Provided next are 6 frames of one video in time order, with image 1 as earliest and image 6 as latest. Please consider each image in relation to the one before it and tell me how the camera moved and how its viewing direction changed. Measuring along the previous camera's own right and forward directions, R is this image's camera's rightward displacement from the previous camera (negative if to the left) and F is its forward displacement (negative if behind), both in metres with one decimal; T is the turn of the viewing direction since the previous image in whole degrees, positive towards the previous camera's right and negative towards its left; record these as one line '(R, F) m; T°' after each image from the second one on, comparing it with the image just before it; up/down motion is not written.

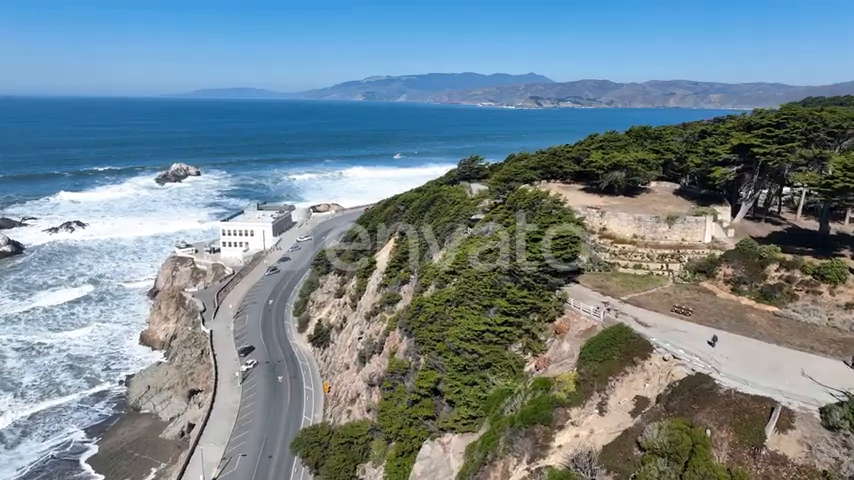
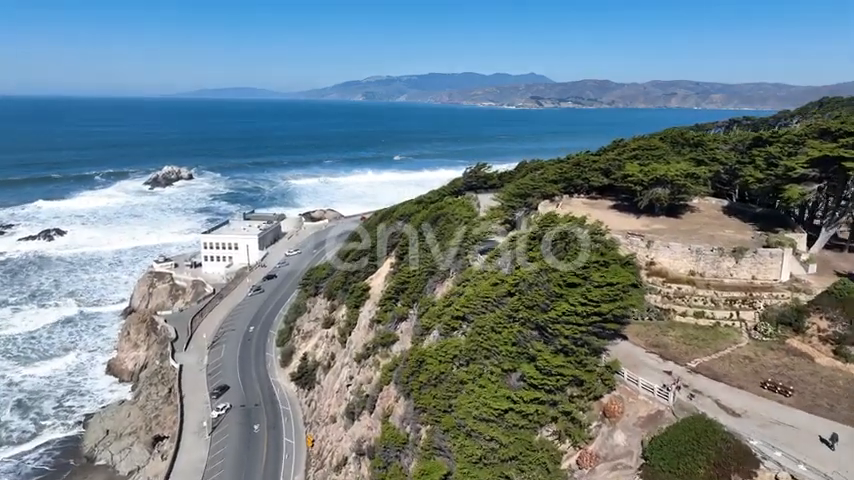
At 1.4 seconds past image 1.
(-0.1, +5.6) m; 0°
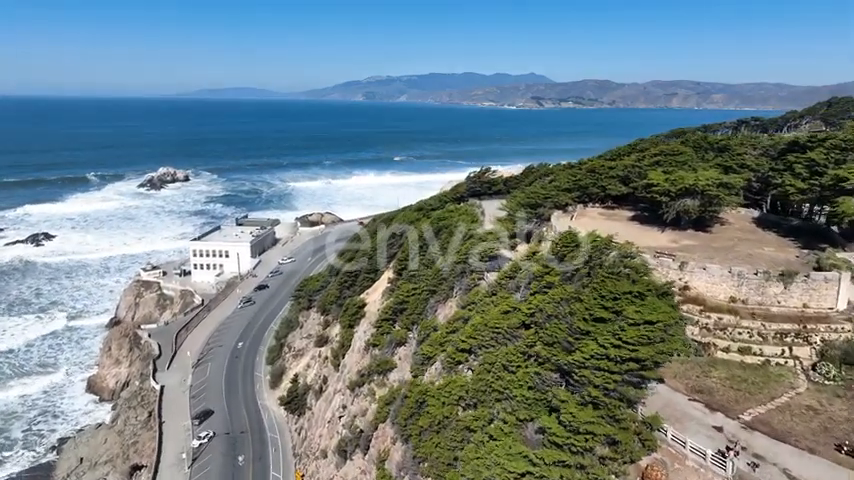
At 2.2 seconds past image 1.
(0.0, +2.8) m; 0°
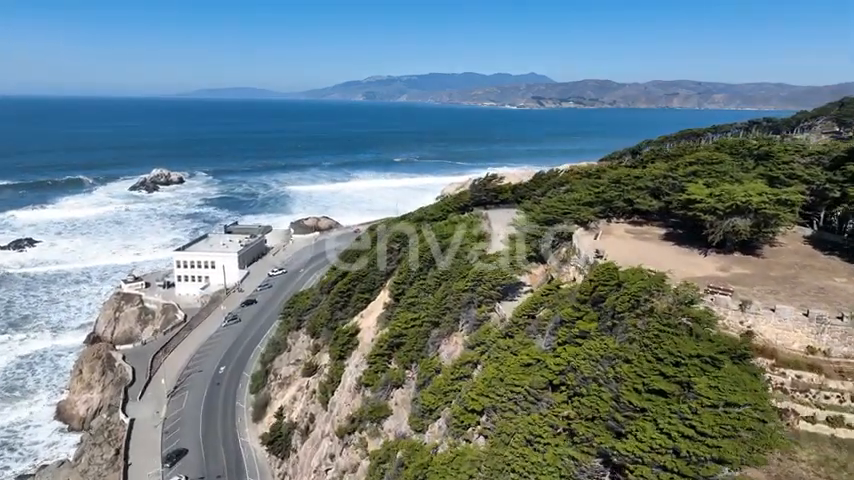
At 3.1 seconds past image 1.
(0.0, +3.7) m; 0°
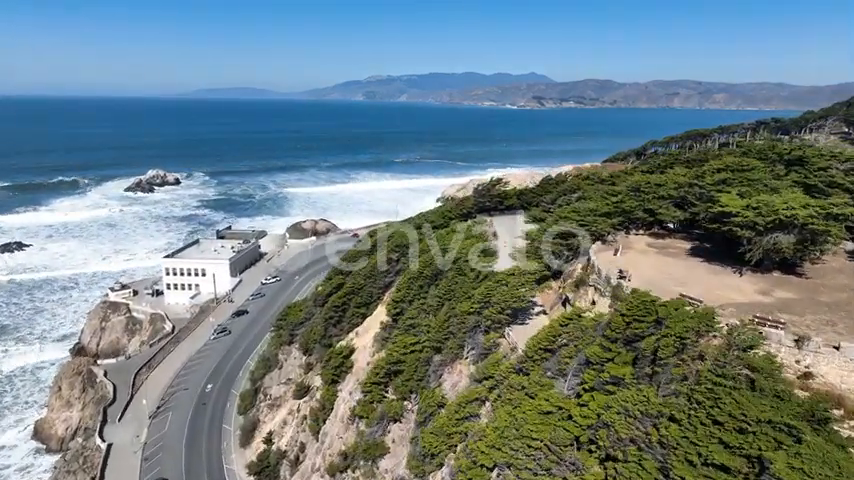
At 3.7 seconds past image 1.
(0.0, +2.3) m; 0°
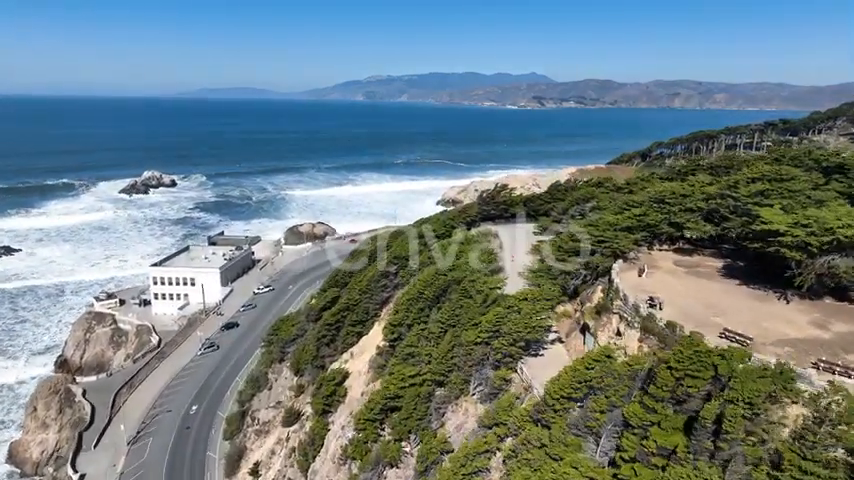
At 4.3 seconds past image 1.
(0.0, +2.4) m; 0°
